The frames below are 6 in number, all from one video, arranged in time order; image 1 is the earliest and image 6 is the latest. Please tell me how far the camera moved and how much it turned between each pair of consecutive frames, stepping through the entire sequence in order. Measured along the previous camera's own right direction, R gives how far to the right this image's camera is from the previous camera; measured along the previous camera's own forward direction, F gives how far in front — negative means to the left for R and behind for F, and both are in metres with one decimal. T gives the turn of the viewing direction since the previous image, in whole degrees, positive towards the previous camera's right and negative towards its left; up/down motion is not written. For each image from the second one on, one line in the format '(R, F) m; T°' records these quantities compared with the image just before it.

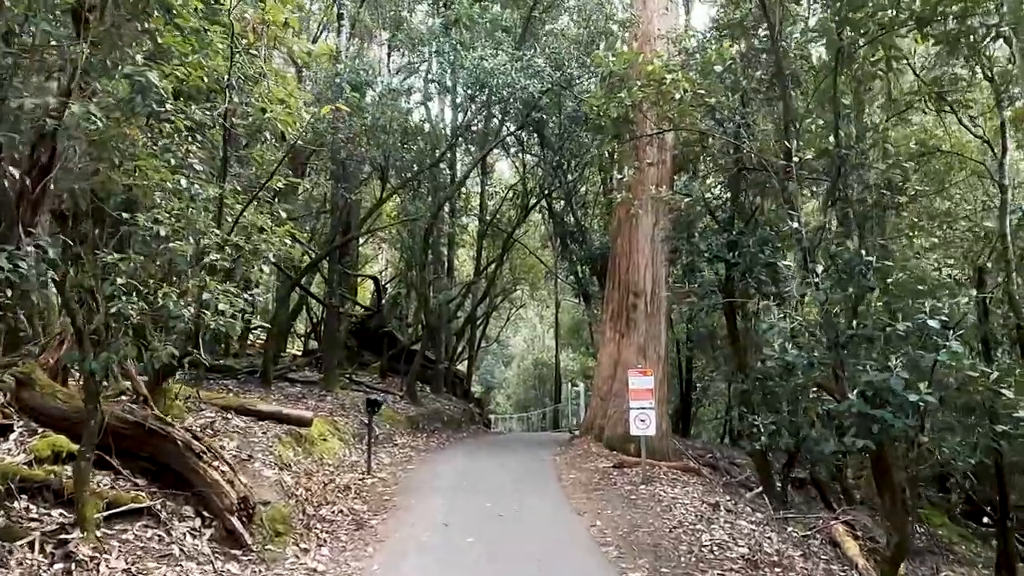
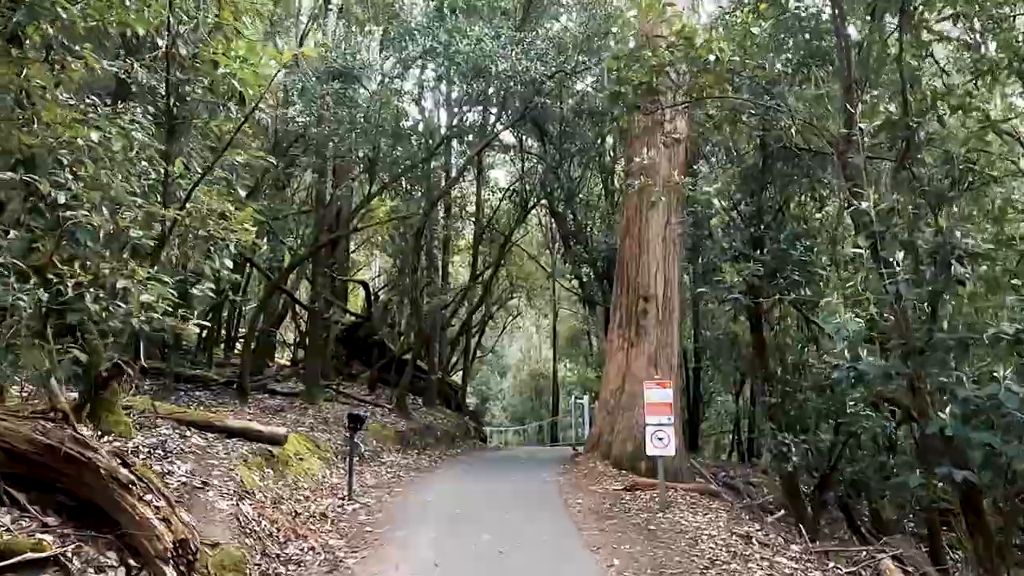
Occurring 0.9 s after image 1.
(-0.1, +1.2) m; 0°
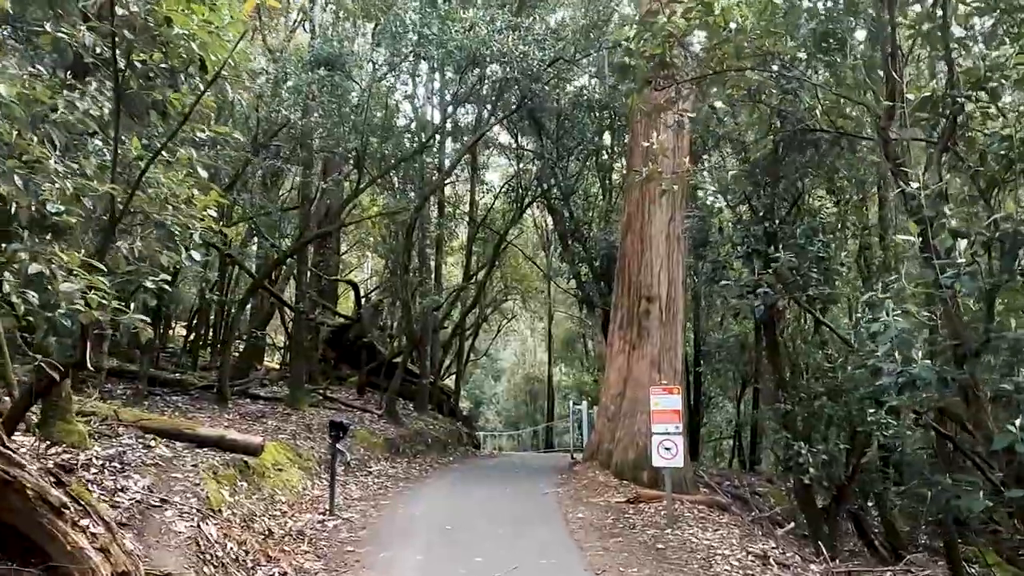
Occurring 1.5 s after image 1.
(0.0, +0.7) m; 0°
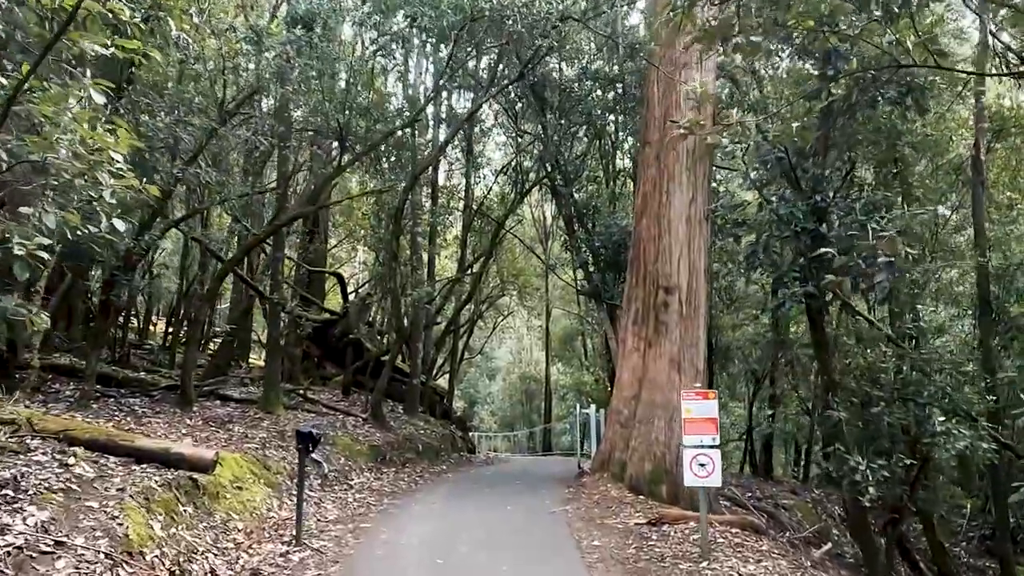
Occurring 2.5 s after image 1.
(-0.1, +1.5) m; 0°
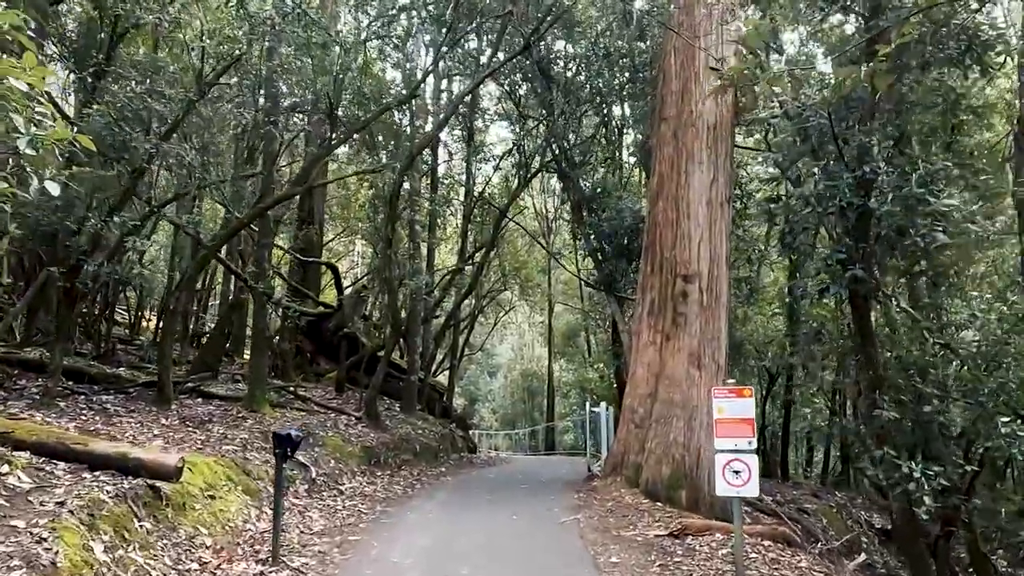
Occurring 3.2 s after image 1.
(-0.1, +0.9) m; 0°
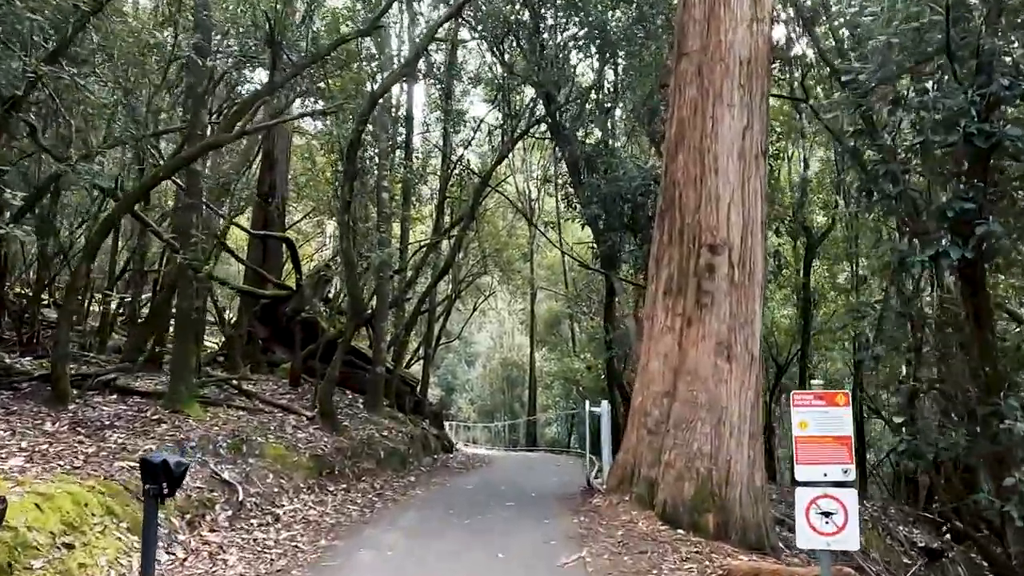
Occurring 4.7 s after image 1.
(-0.1, +2.1) m; +2°
